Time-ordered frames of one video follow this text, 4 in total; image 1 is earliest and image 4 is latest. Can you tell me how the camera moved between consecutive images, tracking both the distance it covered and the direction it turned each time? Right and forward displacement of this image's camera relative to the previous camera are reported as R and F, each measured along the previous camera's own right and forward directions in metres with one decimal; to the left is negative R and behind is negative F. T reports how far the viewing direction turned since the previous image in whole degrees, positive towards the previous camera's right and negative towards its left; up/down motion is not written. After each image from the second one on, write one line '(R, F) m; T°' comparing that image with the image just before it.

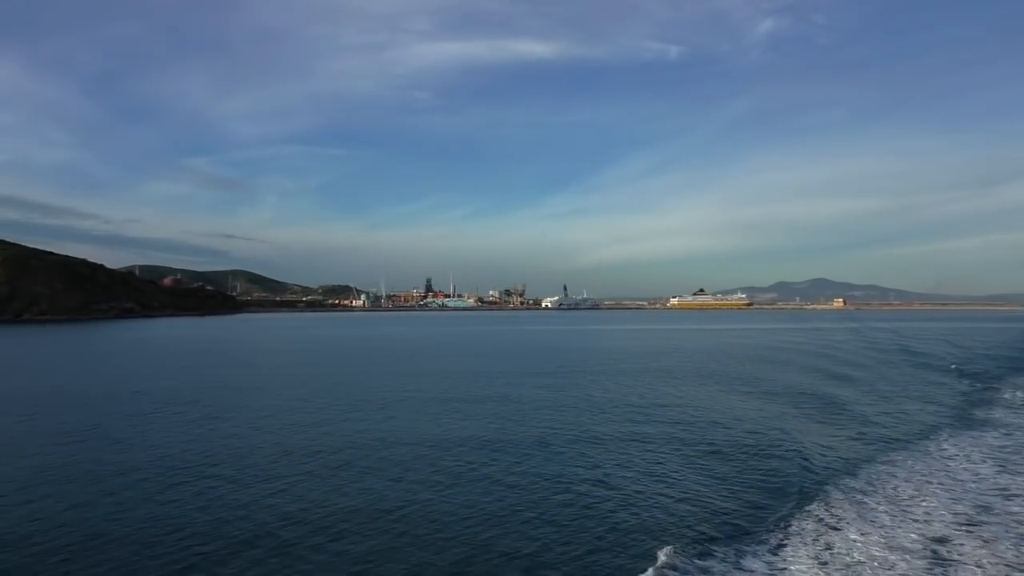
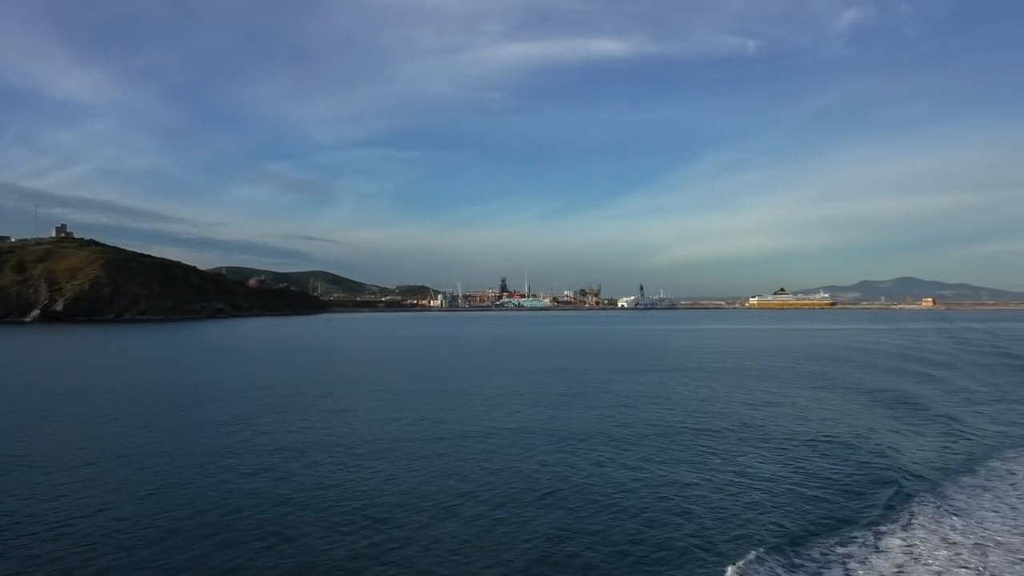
(-0.5, -0.7) m; -5°
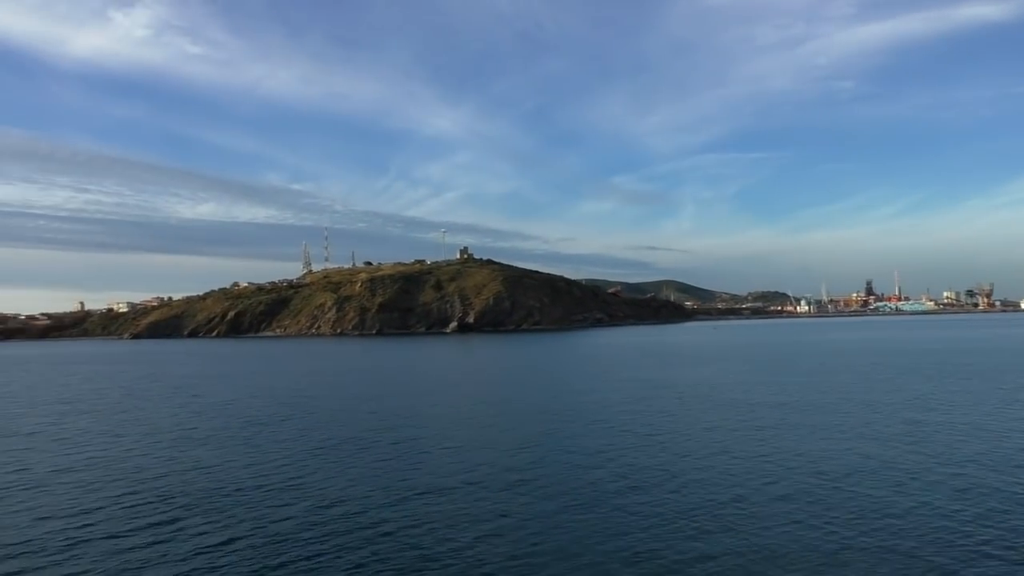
(-3.9, -4.7) m; -23°
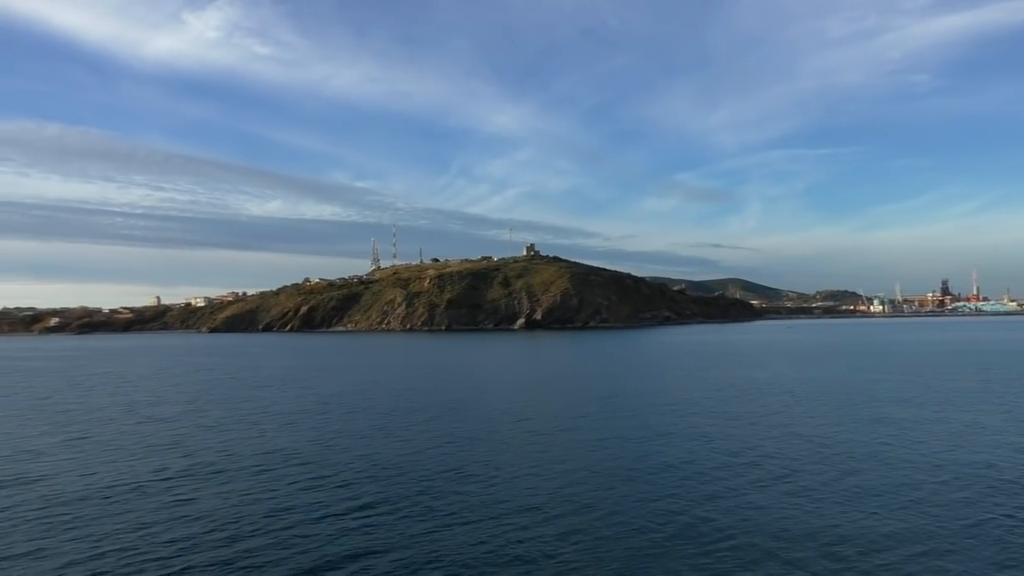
(-1.1, -0.8) m; -4°
